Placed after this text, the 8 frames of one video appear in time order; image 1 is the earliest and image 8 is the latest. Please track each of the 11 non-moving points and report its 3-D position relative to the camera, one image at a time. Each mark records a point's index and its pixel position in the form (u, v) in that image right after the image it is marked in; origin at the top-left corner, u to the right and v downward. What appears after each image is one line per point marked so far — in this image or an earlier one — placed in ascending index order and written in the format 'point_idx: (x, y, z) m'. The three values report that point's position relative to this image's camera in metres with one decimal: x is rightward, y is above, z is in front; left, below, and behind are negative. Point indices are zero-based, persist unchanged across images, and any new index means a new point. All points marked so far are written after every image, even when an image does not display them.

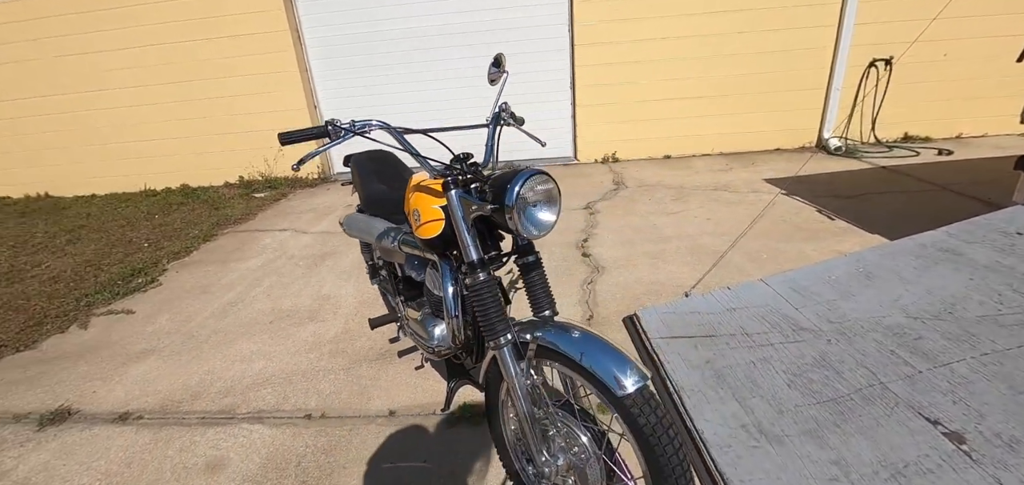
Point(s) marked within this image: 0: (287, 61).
0: (-2.8, +2.1, +5.6) m
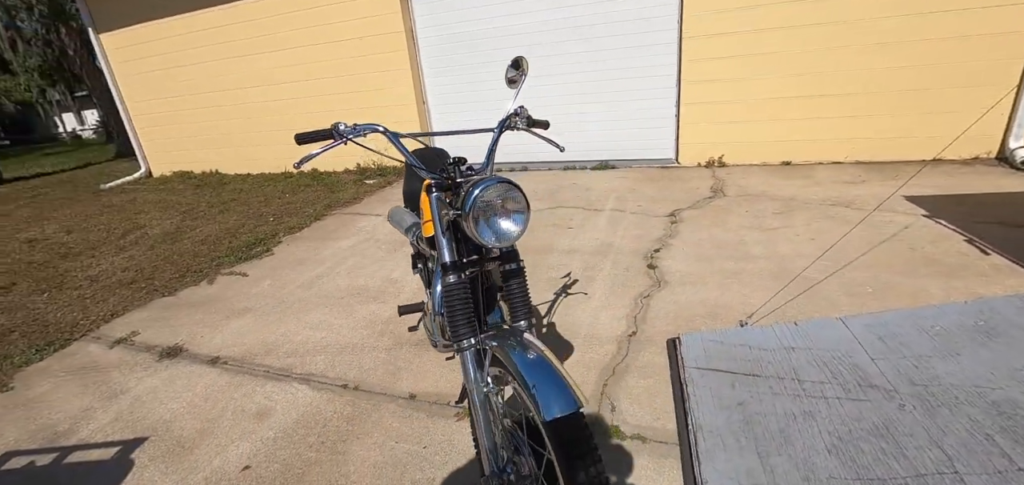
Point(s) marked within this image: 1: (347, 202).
0: (-1.5, +2.3, +6.2) m
1: (-1.8, +0.4, +5.3) m
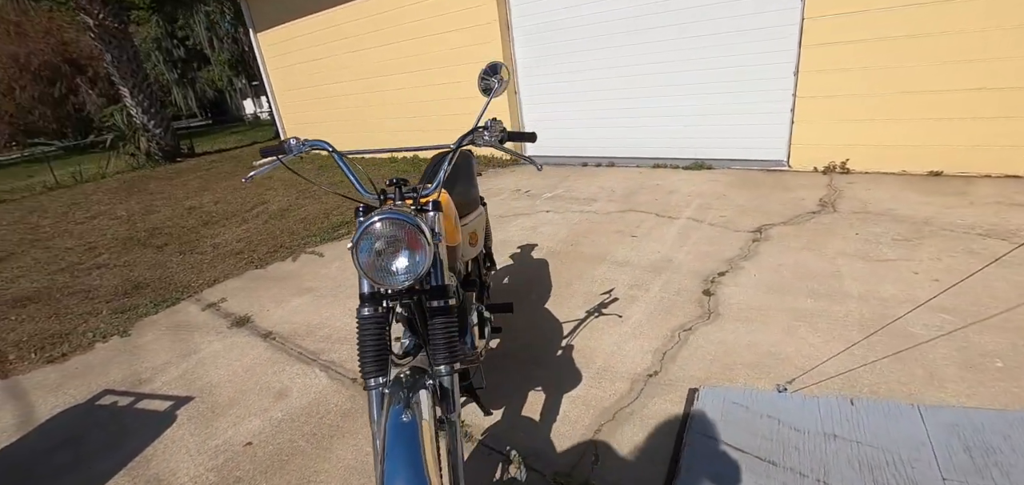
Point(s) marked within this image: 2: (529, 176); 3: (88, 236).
0: (-0.2, +2.5, +6.1) m
1: (-0.9, +0.5, +5.5) m
2: (+0.2, +0.7, +5.5) m
3: (-4.9, +0.1, +5.5) m
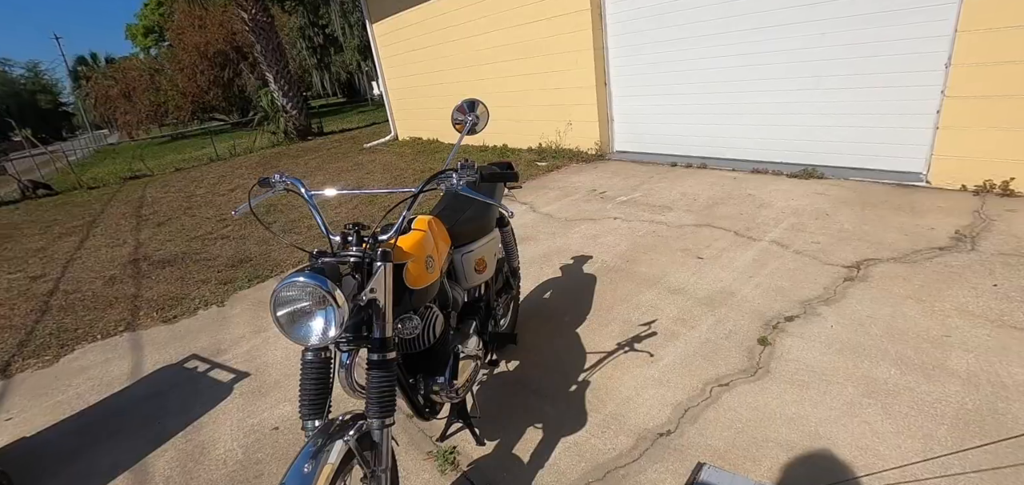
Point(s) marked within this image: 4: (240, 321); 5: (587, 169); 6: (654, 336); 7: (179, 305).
0: (+1.0, +2.5, +5.8) m
1: (-0.1, +0.6, +5.4) m
2: (+1.0, +0.7, +5.2) m
3: (-3.9, +0.5, +6.5) m
4: (-2.1, -0.6, +3.8) m
5: (+0.8, +0.8, +5.4) m
6: (+0.8, -0.5, +2.7) m
7: (-2.9, -0.5, +4.2) m
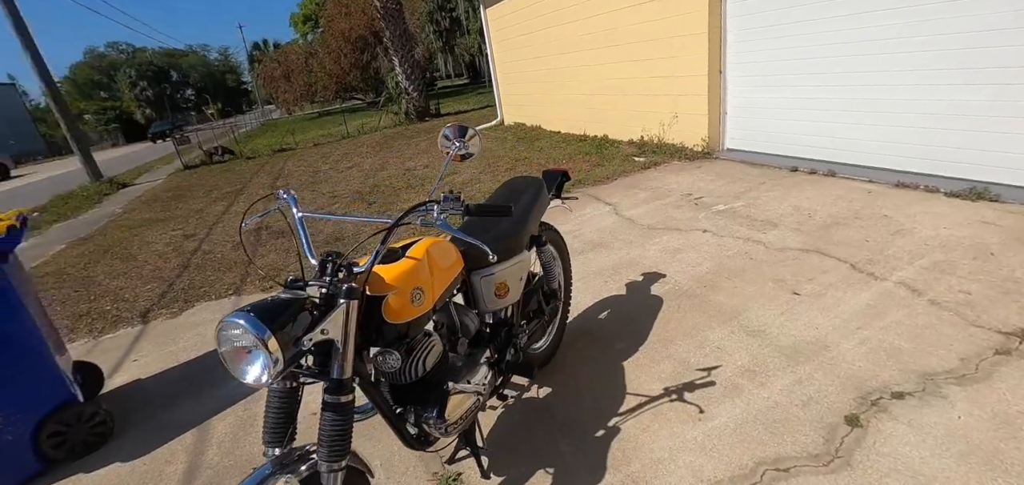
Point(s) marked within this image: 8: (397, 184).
0: (+2.1, +2.4, +5.0) m
1: (+0.9, +0.6, +5.1) m
2: (+1.9, +0.6, +4.5) m
3: (-2.6, +0.8, +7.0) m
4: (-1.6, -0.5, +4.1) m
5: (+1.8, +0.7, +4.8) m
6: (+0.9, -0.7, +2.3) m
7: (-2.2, -0.3, +4.6) m
8: (-1.5, +0.8, +6.3) m
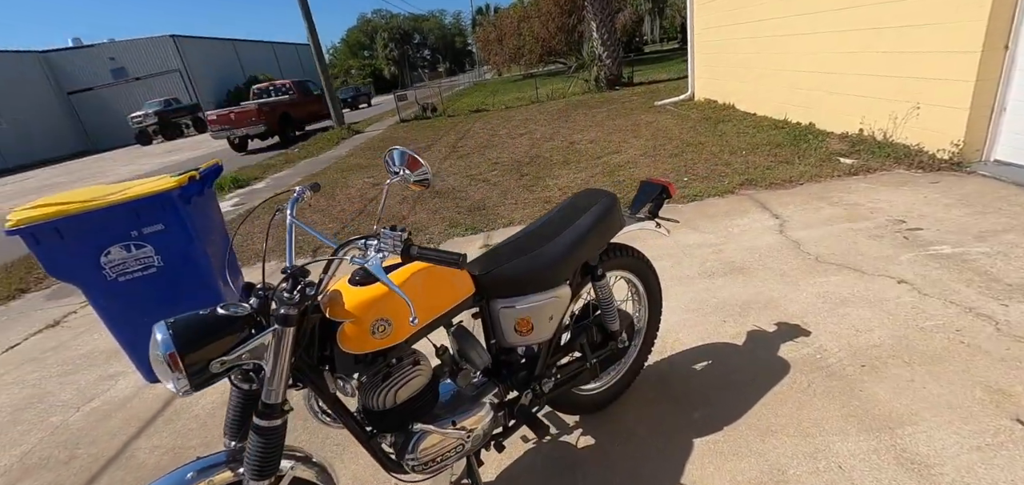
0: (+3.5, +2.0, +3.4) m
1: (+2.2, +0.5, +4.0) m
2: (+2.9, +0.3, +3.2) m
3: (-0.1, +1.3, +7.1) m
4: (-0.7, -0.2, +4.2) m
5: (+2.9, +0.4, +3.5) m
6: (+0.9, -0.9, +1.6) m
7: (-1.0, +0.1, +4.9) m
8: (+0.5, +1.1, +6.1) m
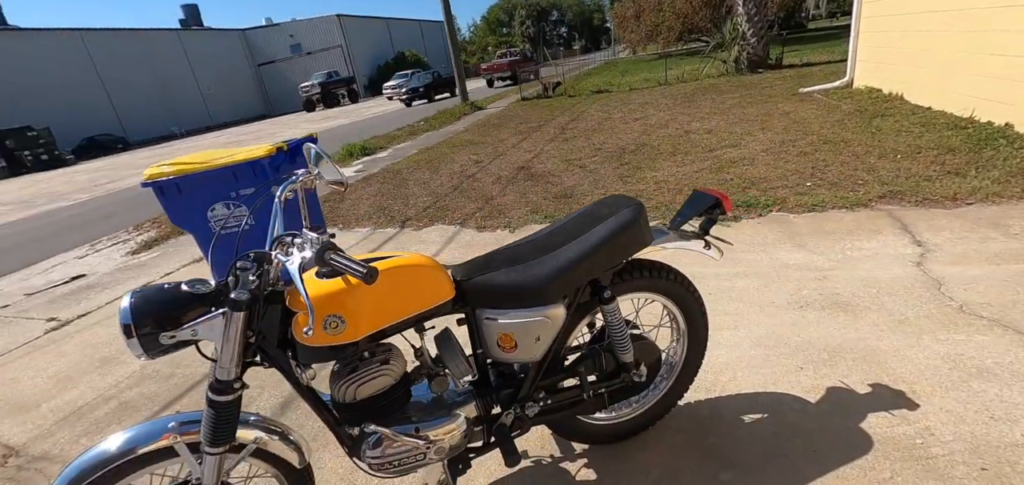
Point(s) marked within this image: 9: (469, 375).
0: (+4.0, +1.6, +2.1) m
1: (+2.7, +0.3, +3.2) m
2: (+3.1, 0.0, +2.2) m
3: (+1.4, +1.5, +6.7) m
4: (0.0, -0.1, +4.1) m
5: (+3.3, +0.1, +2.4) m
6: (+0.7, -1.0, +1.2) m
7: (-0.1, +0.2, +4.9) m
8: (+1.7, +1.2, +5.6) m
9: (-0.1, -0.4, +1.6) m
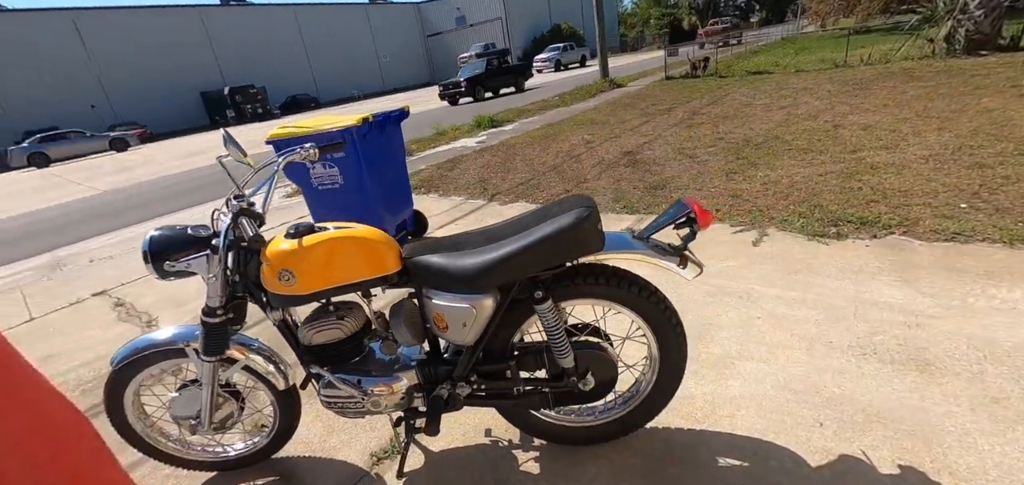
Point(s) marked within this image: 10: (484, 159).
0: (+4.0, +1.1, +0.8) m
1: (+2.9, 0.0, +2.3) m
2: (+3.0, -0.4, +1.2) m
3: (+3.0, +1.4, +5.9) m
4: (+0.6, 0.0, +4.0) m
5: (+3.2, -0.3, +1.4) m
6: (+0.3, -1.1, +1.1) m
7: (+0.8, +0.4, +4.7) m
8: (+2.9, +1.0, +4.8) m
9: (-0.4, -0.4, +1.7) m
10: (-0.3, +1.0, +5.6) m
